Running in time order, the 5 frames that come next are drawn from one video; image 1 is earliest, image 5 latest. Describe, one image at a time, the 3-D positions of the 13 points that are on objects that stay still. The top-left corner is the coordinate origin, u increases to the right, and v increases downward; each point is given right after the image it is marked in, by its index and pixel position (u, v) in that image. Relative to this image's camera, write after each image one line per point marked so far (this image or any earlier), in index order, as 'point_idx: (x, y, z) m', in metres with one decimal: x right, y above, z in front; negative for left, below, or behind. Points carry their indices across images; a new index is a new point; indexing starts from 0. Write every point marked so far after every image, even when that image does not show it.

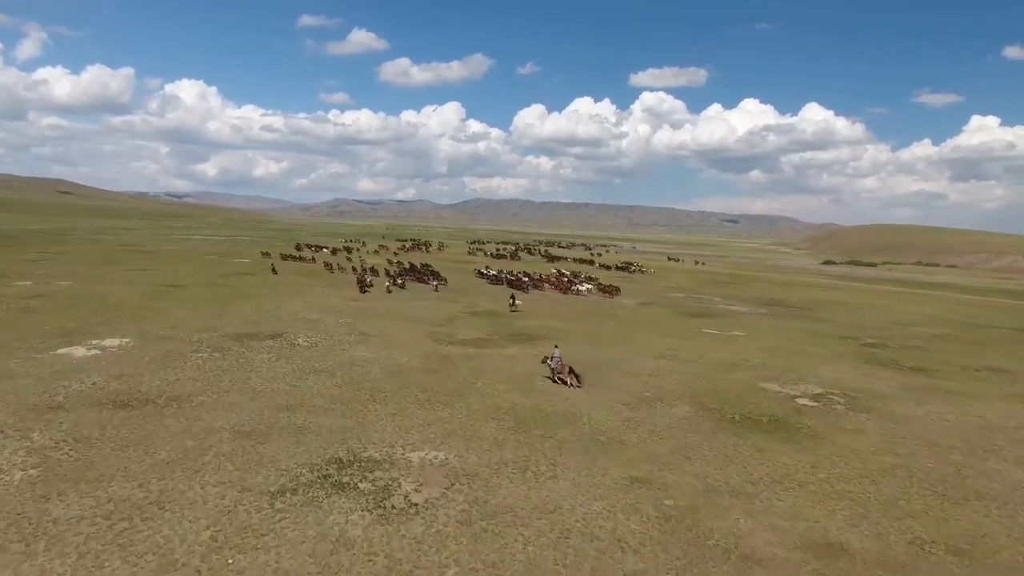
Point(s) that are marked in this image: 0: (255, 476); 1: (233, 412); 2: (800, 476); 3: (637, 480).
0: (-5.9, -4.4, +15.1) m
1: (-8.5, -3.8, +19.8) m
2: (+7.6, -5.0, +17.2) m
3: (+3.1, -4.8, +16.1) m
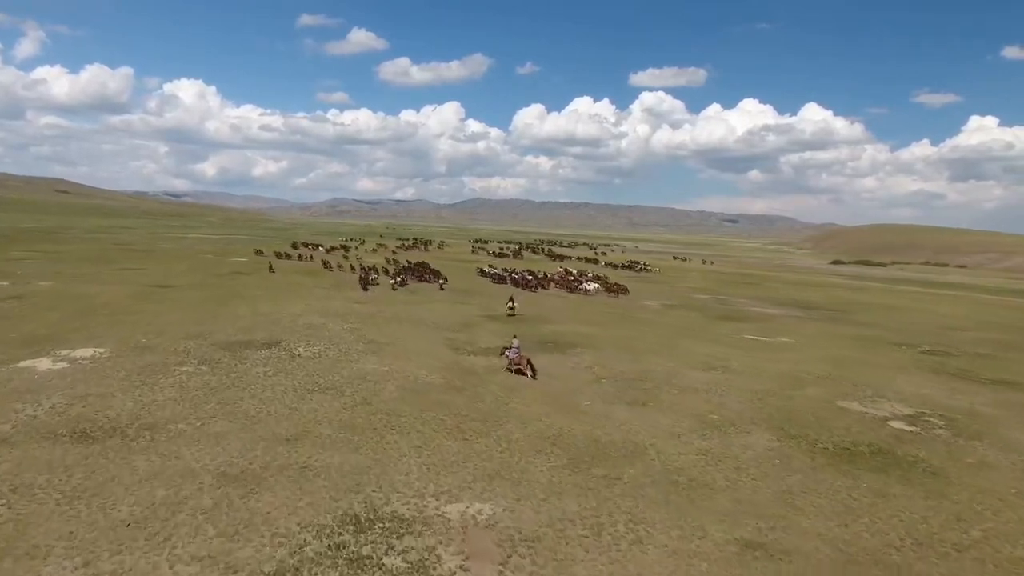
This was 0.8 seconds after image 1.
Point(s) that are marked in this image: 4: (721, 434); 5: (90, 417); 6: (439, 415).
0: (-4.6, -4.4, +11.2) m
1: (-7.2, -3.9, +16.0) m
2: (+9.0, -5.0, +13.3) m
3: (+4.5, -4.8, +12.3) m
4: (+6.2, -4.3, +19.3) m
5: (-11.5, -3.5, +17.8) m
6: (-2.2, -3.8, +19.4) m
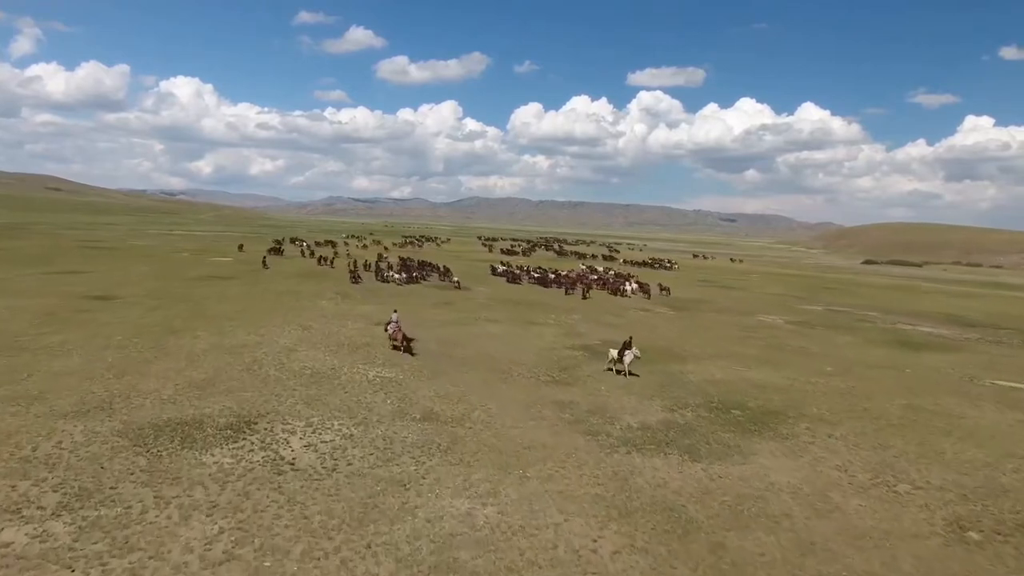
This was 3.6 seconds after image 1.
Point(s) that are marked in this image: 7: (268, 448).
0: (-0.1, -5.2, -2.8) m
1: (-2.6, -4.6, +1.9) m
2: (+13.5, -5.8, -0.6) m
3: (+9.0, -5.6, -1.7) m
4: (+10.7, -5.0, +5.3) m
5: (-7.0, -4.2, +3.7) m
6: (+2.3, -4.5, +5.4) m
7: (-5.0, -3.3, +13.5) m
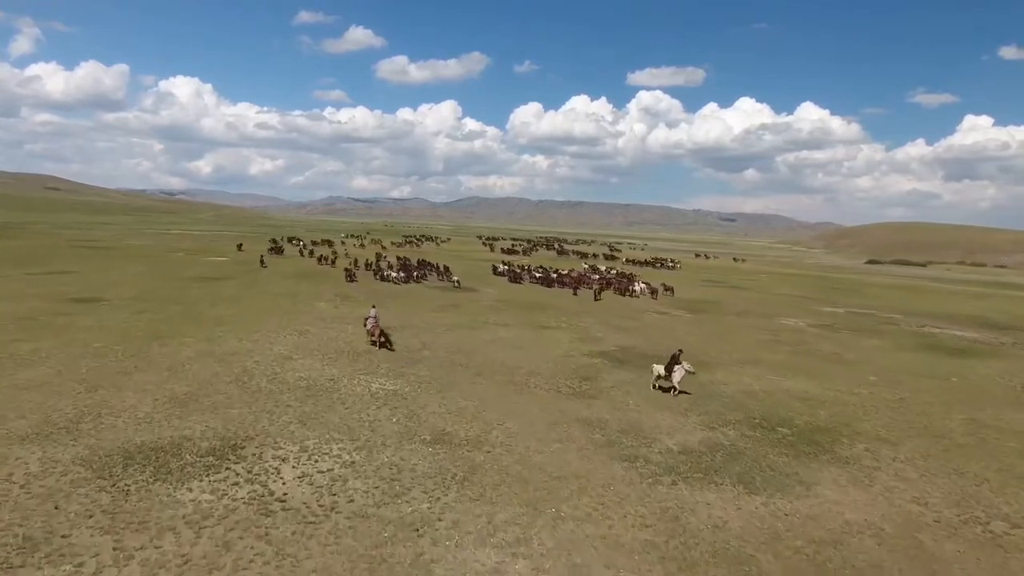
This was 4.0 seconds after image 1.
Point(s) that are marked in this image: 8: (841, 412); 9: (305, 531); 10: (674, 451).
0: (+0.5, -5.2, -4.8) m
1: (-2.1, -4.7, 0.0) m
2: (+14.0, -5.9, -2.6) m
3: (+9.5, -5.7, -3.7) m
4: (+11.2, -5.1, +3.4) m
5: (-6.5, -4.3, +1.7) m
6: (+2.8, -4.6, +3.4) m
7: (-4.5, -3.4, +11.5) m
8: (+9.3, -3.5, +18.4) m
9: (-3.1, -3.6, +9.8) m
10: (+3.5, -3.5, +14.0) m
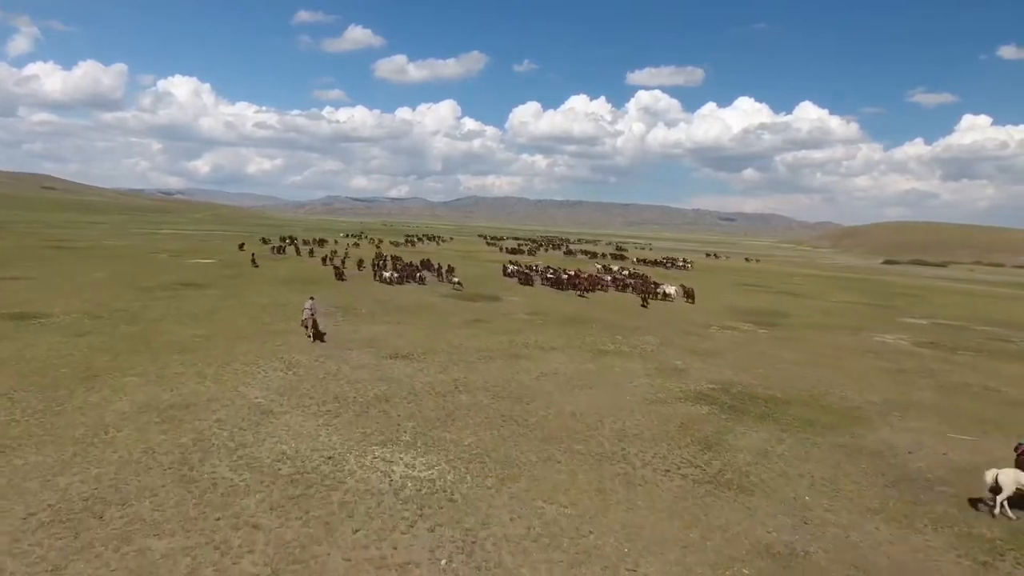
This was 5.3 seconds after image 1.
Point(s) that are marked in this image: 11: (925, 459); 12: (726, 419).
0: (+2.4, -5.8, -11.5) m
1: (-0.2, -5.2, -6.8) m
2: (+15.9, -6.4, -9.3) m
3: (+11.4, -6.2, -10.4) m
4: (+13.1, -5.6, -3.4) m
5: (-4.6, -4.8, -5.0) m
6: (+4.7, -5.1, -3.3) m
7: (-2.7, -3.9, +4.8) m
8: (+11.2, -4.0, +11.6) m
9: (-1.2, -4.1, +3.1) m
10: (+5.3, -4.0, +7.2) m
11: (+8.9, -3.6, +14.1) m
12: (+5.3, -3.2, +16.2) m
